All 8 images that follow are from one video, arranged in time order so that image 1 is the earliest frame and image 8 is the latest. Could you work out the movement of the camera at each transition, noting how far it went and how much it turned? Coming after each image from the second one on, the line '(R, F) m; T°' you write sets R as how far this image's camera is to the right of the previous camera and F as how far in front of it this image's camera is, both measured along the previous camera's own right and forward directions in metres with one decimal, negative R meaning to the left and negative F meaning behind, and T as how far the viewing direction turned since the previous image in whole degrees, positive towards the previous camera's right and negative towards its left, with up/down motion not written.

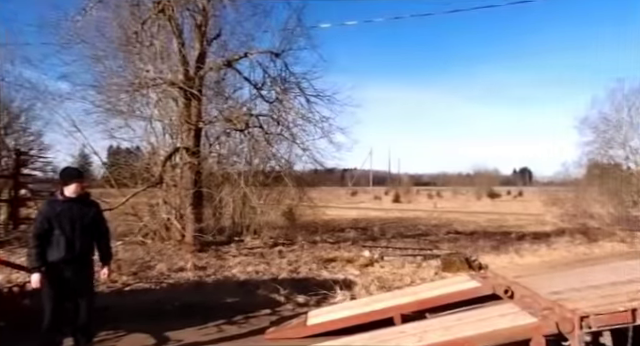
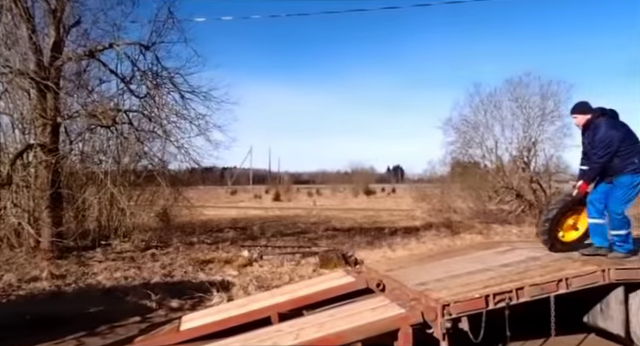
(+0.6, 0.0) m; +11°
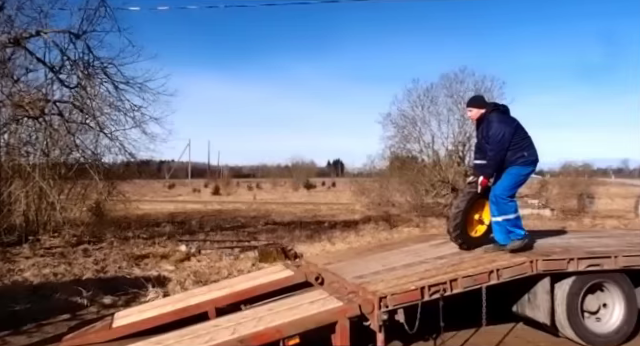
(+0.5, 0.0) m; +4°
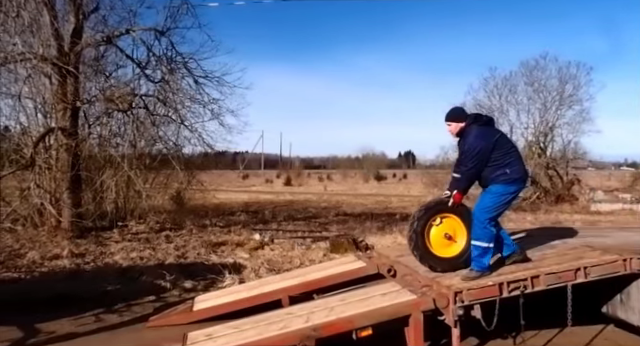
(-0.3, 0.0) m; -7°
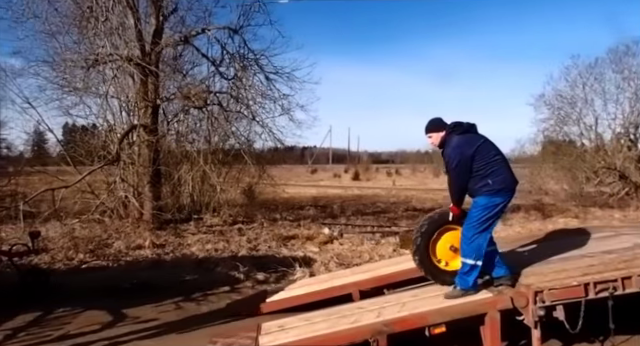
(-0.3, 0.0) m; -7°
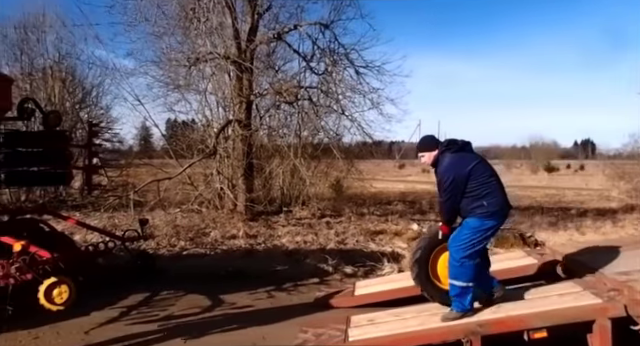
(-0.3, 0.0) m; -9°
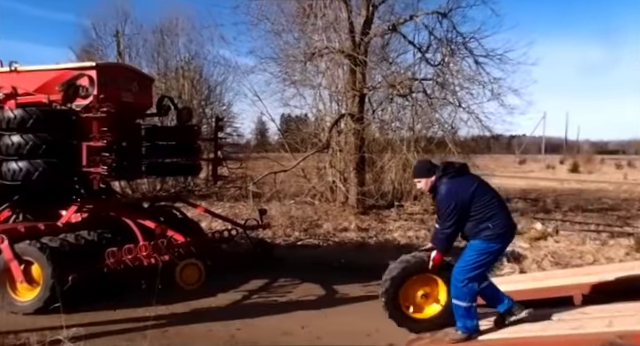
(-0.4, 0.0) m; -11°
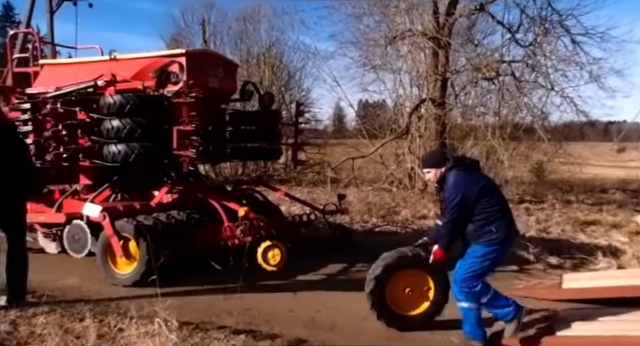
(-0.3, 0.0) m; -8°
